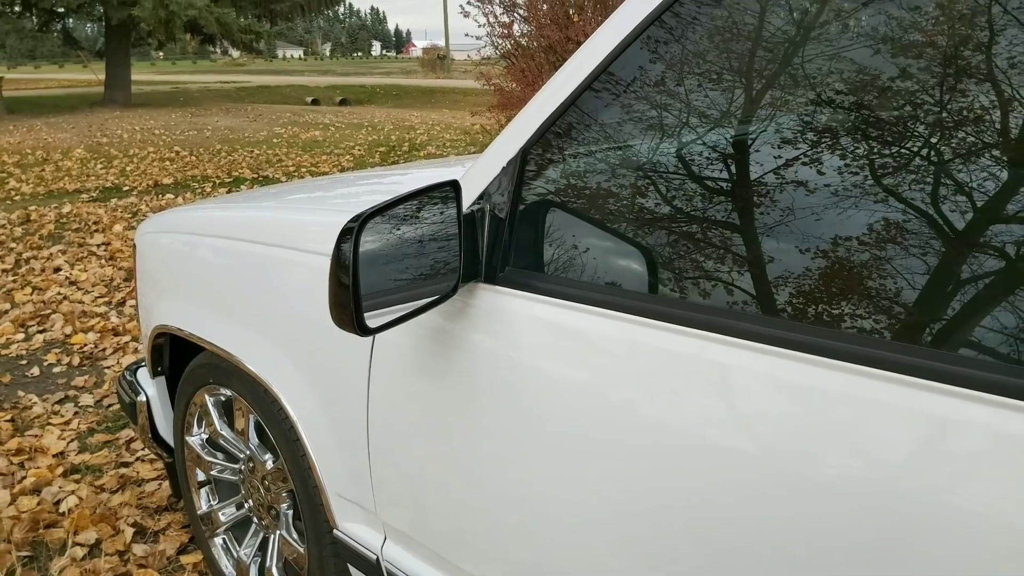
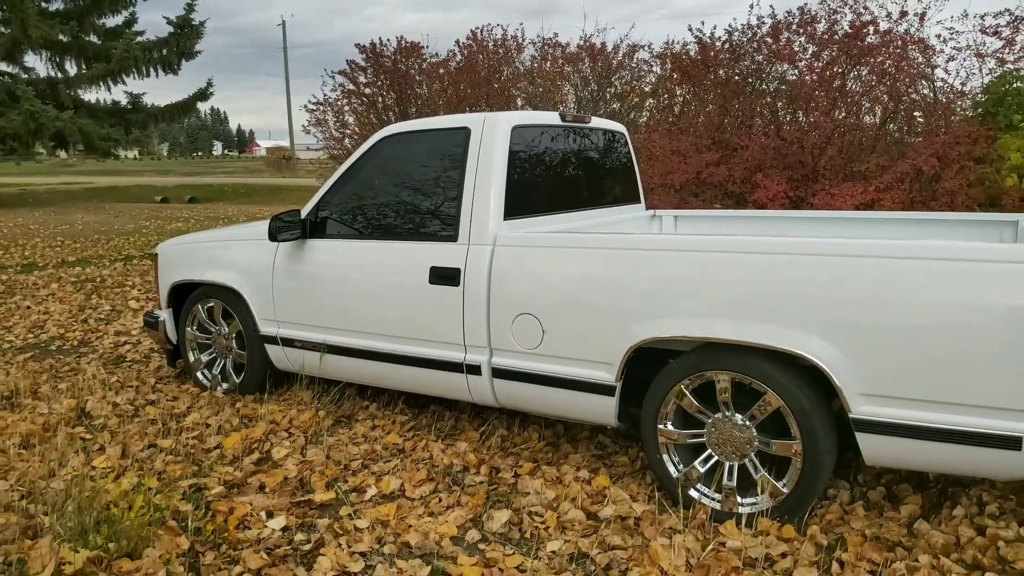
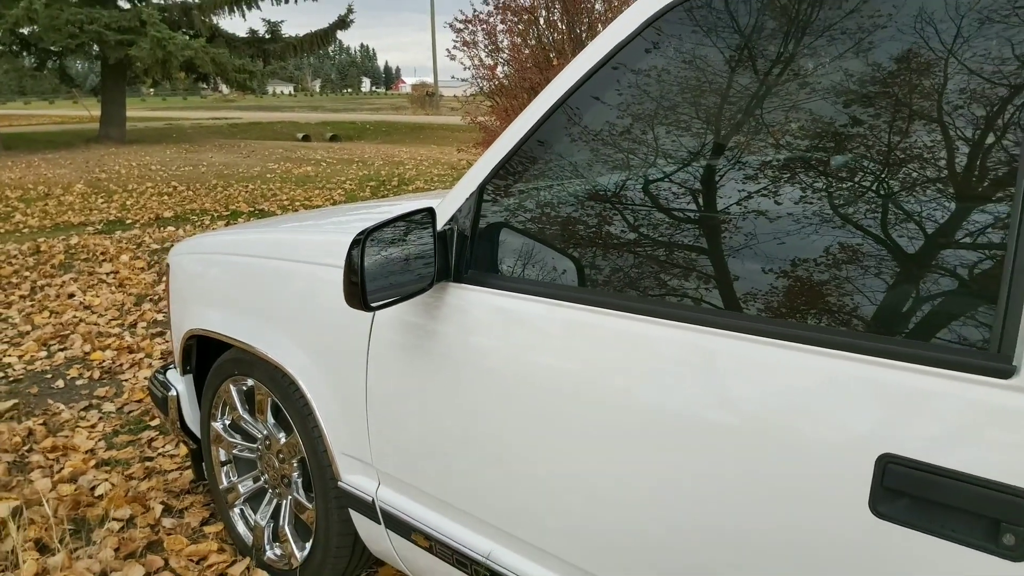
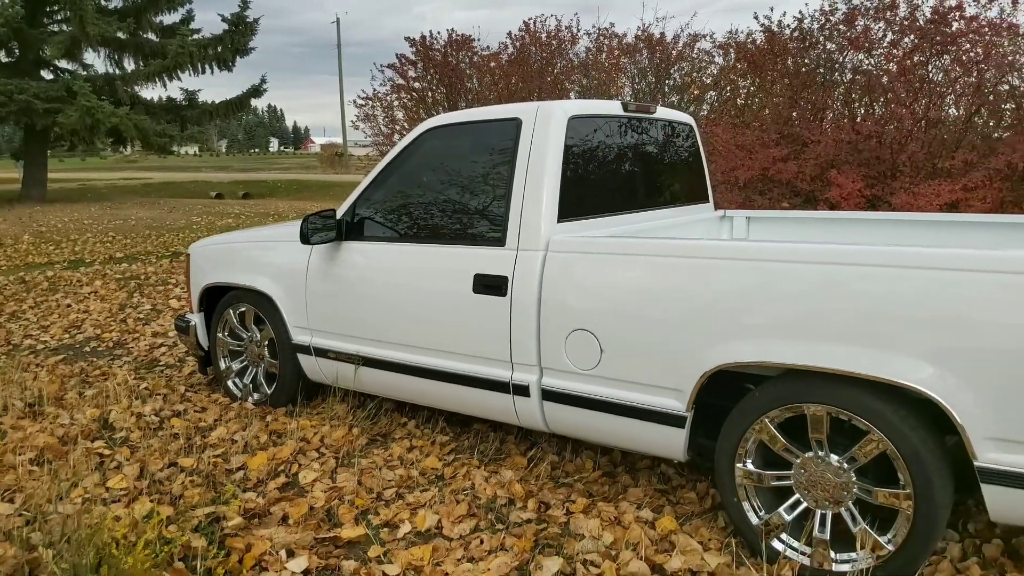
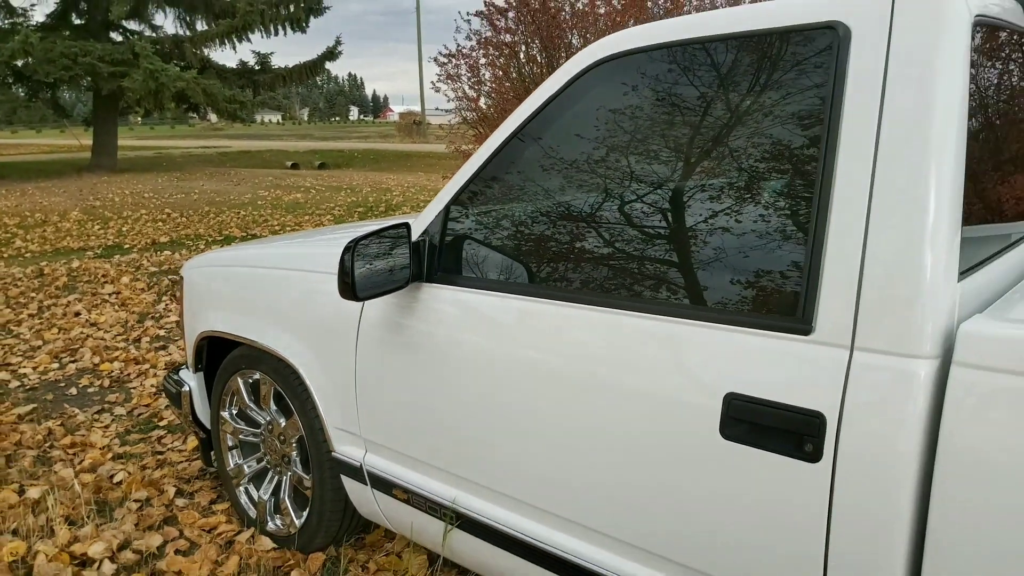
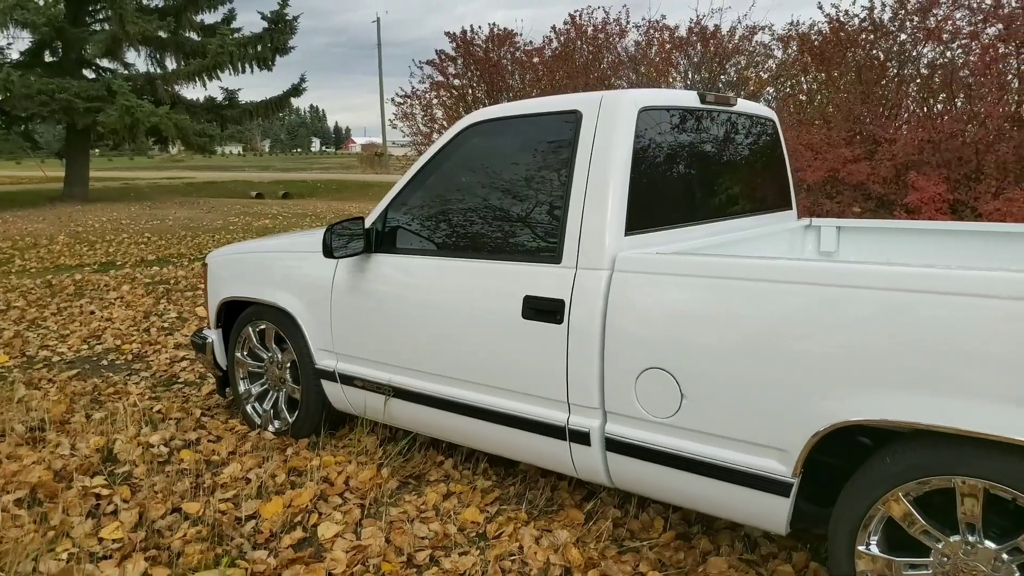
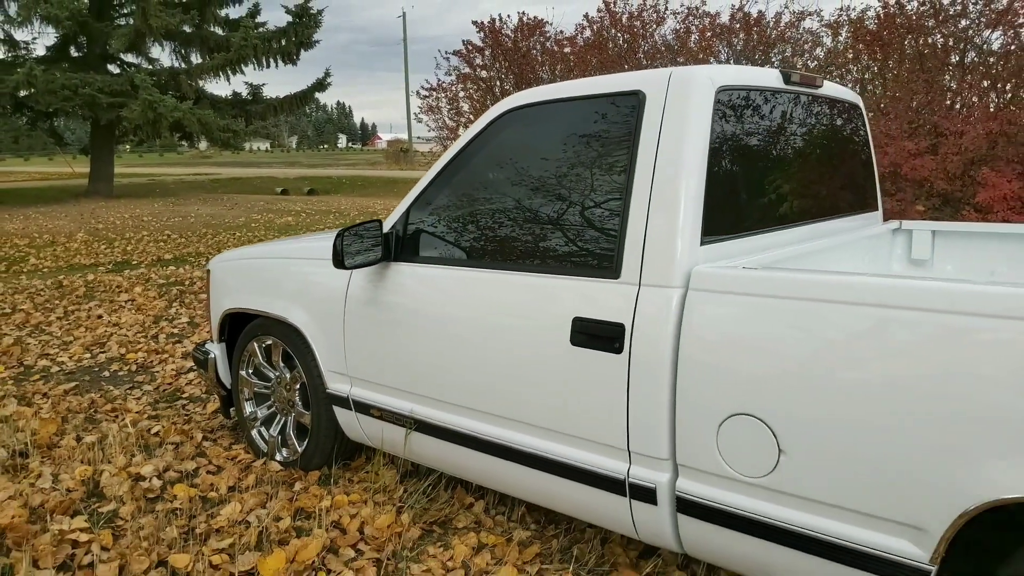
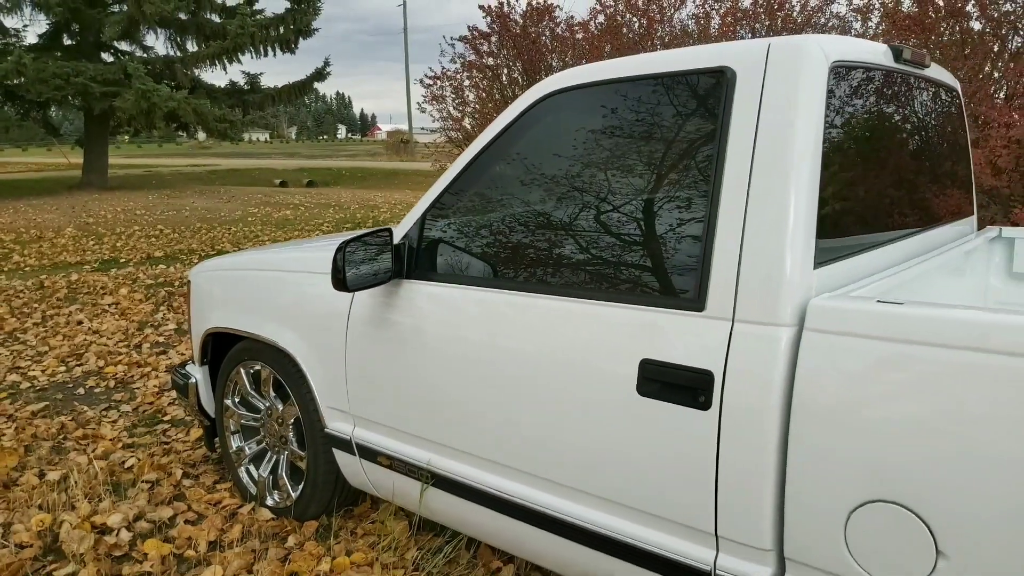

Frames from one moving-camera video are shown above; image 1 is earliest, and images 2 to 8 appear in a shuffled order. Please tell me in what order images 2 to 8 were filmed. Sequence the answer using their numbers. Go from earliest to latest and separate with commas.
3, 5, 8, 7, 6, 4, 2
